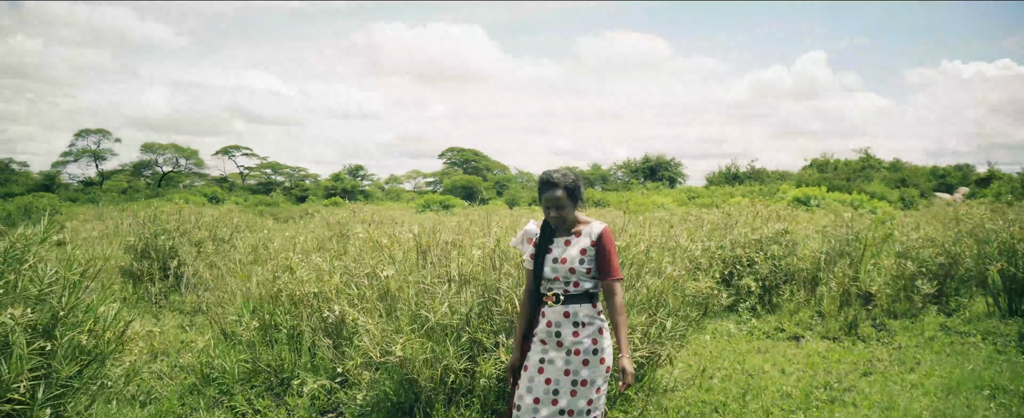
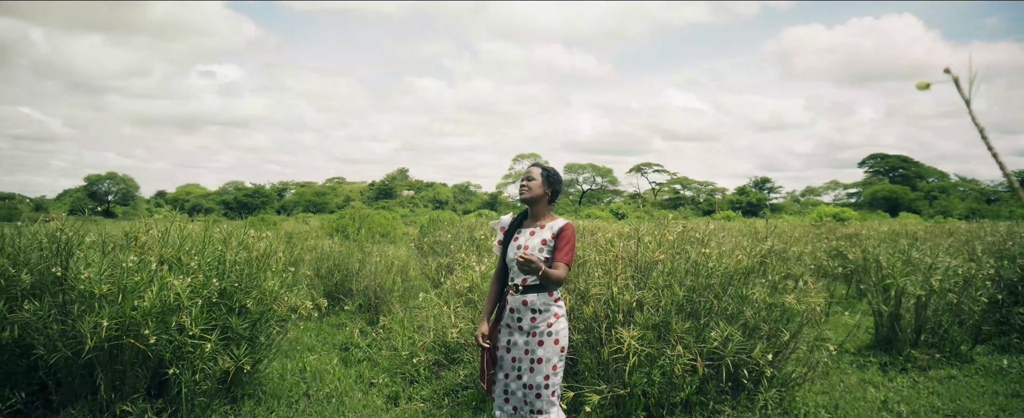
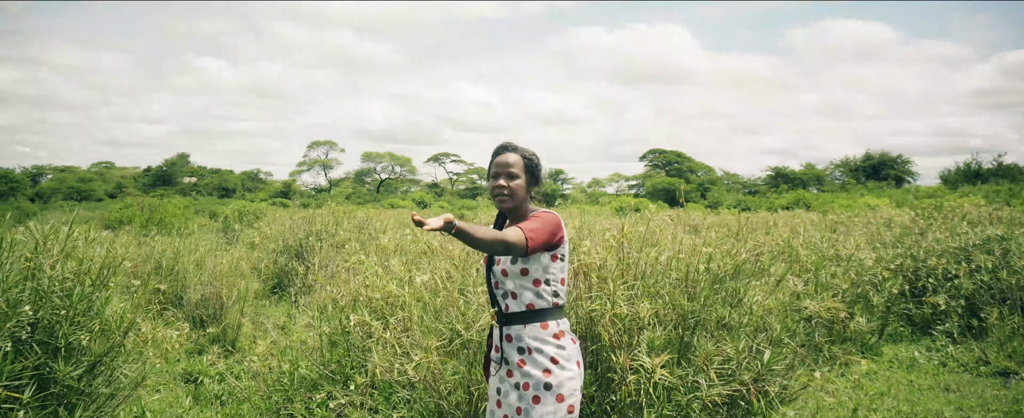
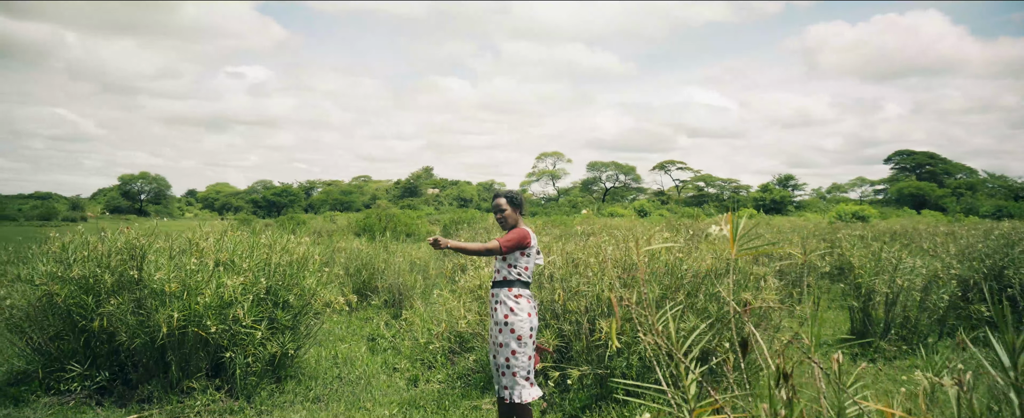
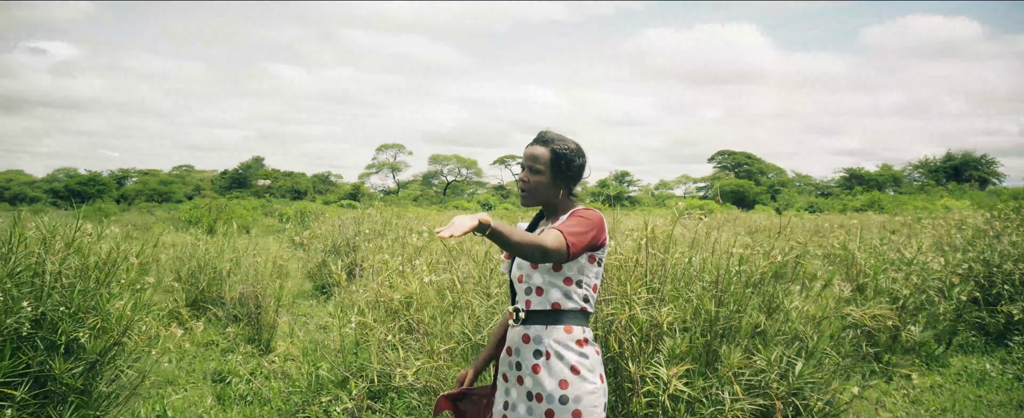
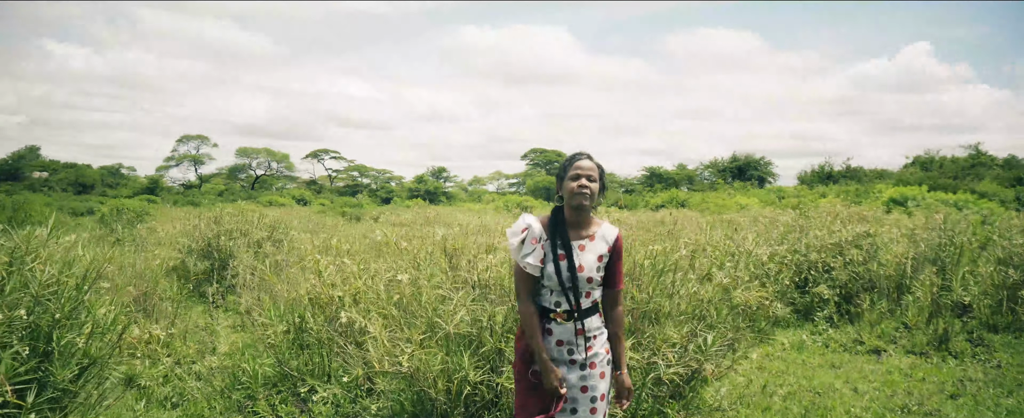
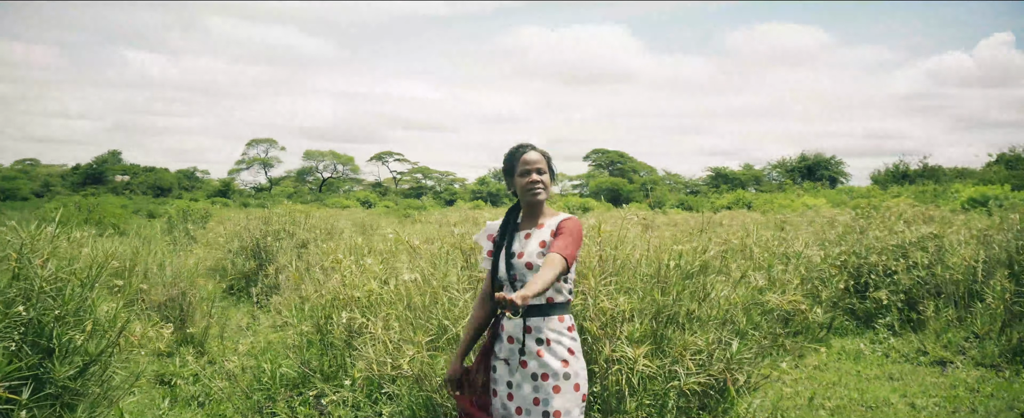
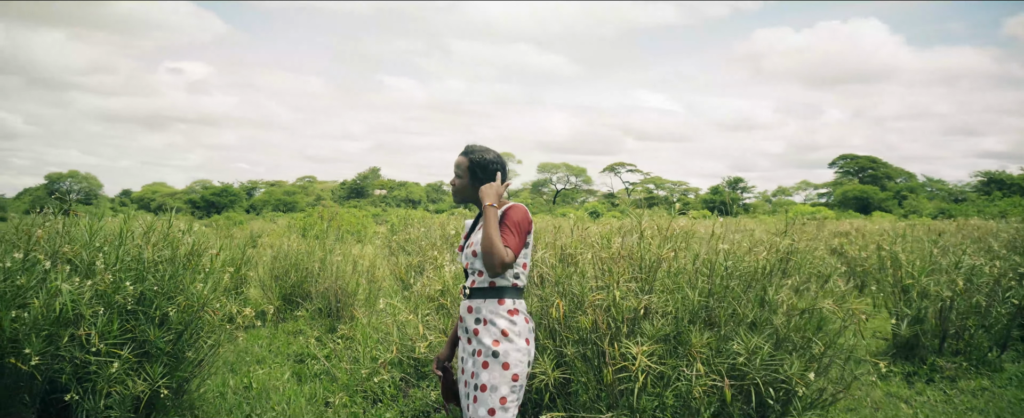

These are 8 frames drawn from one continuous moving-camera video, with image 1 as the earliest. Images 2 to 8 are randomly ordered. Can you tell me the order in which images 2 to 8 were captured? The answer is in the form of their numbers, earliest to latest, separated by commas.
6, 7, 3, 5, 8, 2, 4
